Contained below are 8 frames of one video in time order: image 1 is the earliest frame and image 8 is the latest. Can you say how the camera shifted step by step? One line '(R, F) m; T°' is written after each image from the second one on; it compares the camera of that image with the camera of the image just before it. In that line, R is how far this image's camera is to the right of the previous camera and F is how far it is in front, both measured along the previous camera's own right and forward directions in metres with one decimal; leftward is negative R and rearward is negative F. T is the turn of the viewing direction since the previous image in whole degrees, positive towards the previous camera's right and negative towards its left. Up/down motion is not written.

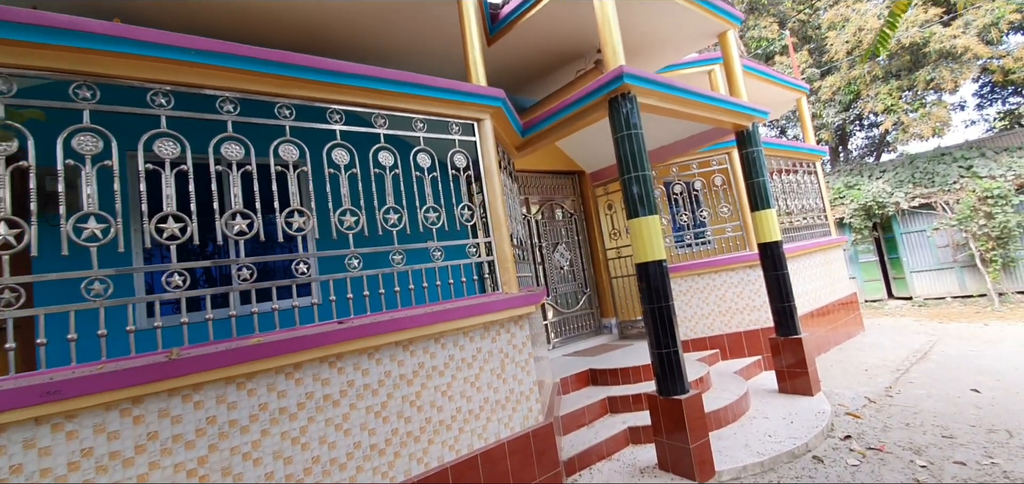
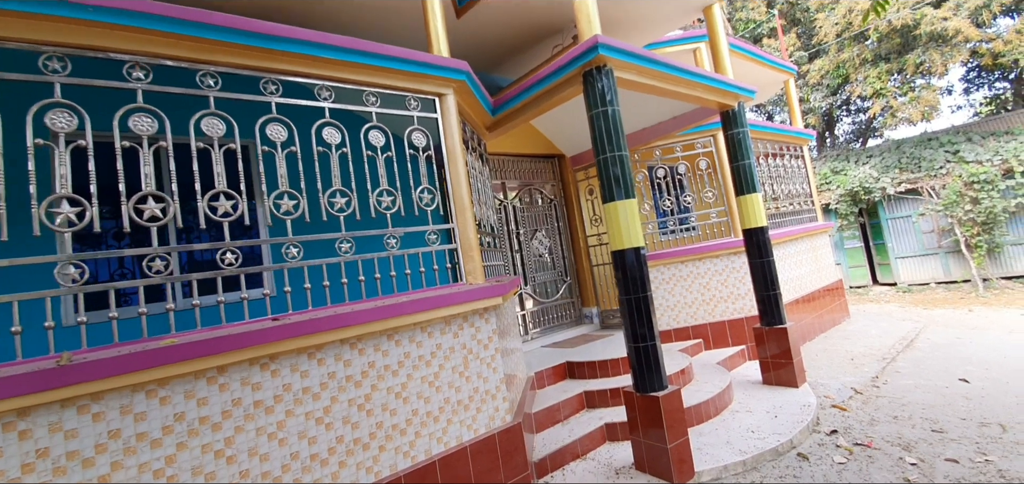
(+0.1, +0.3) m; +1°
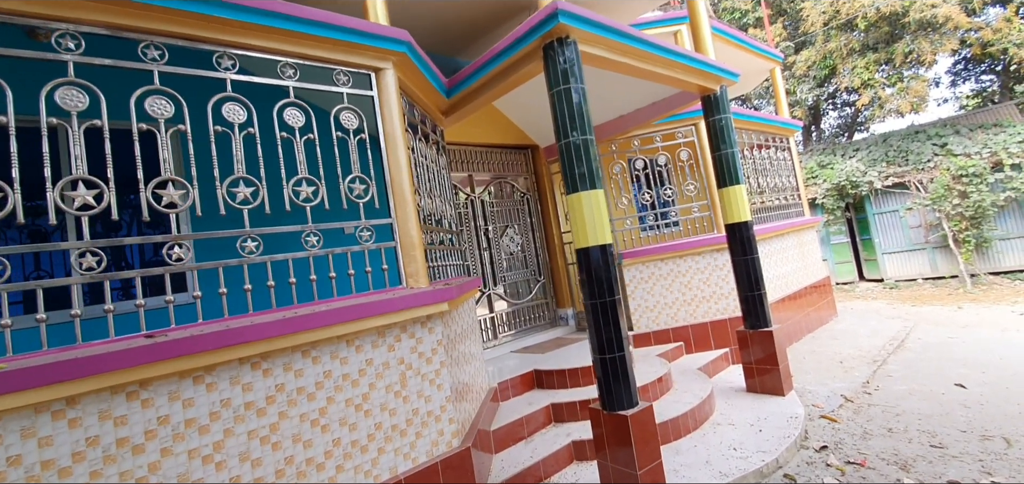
(+0.2, +0.4) m; +1°
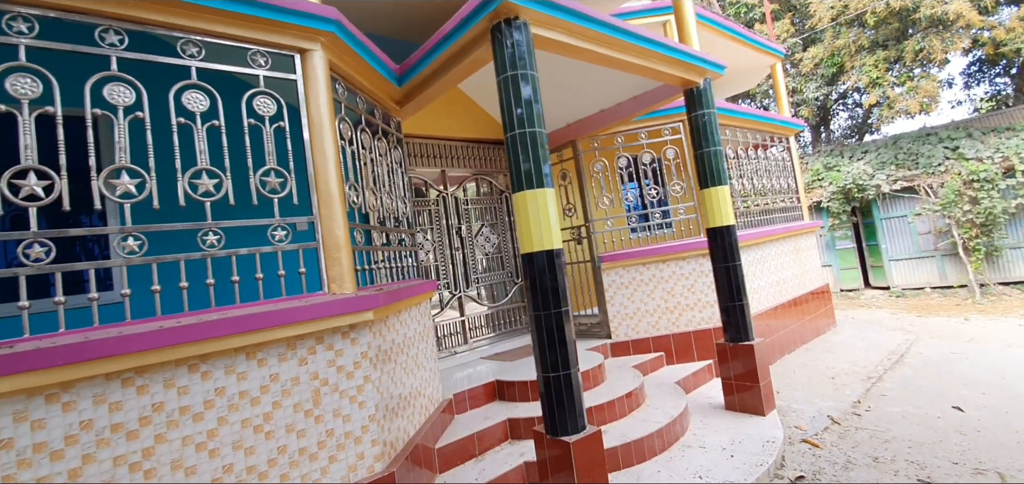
(+0.4, +0.3) m; -1°
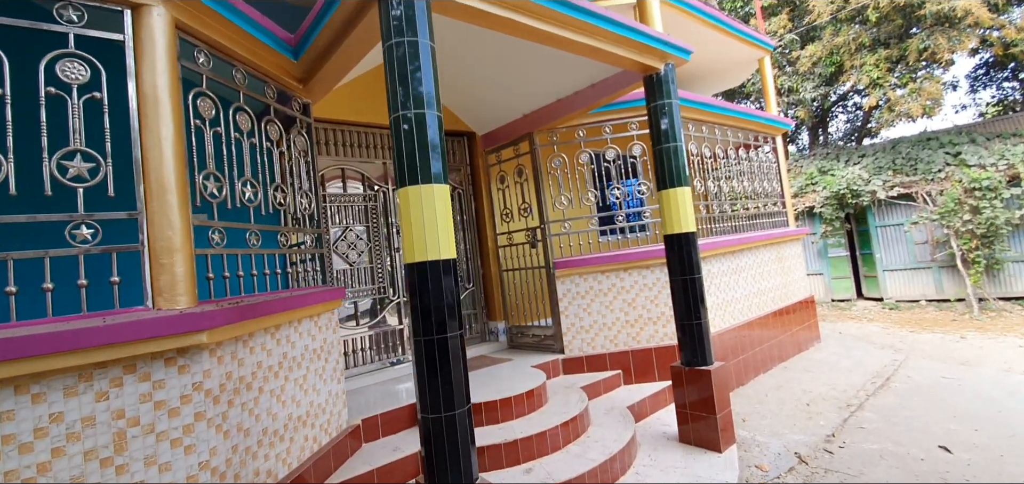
(+0.5, +0.5) m; 0°
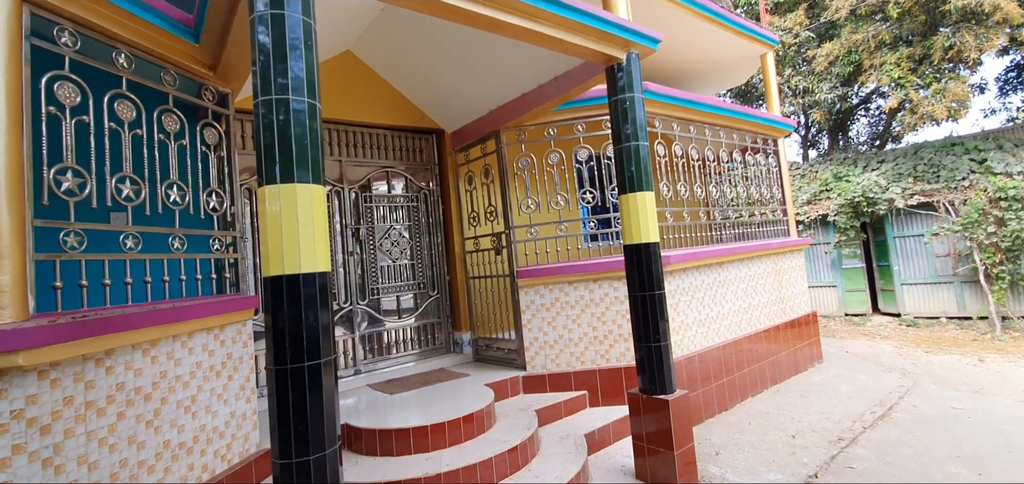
(+0.5, +0.3) m; -2°
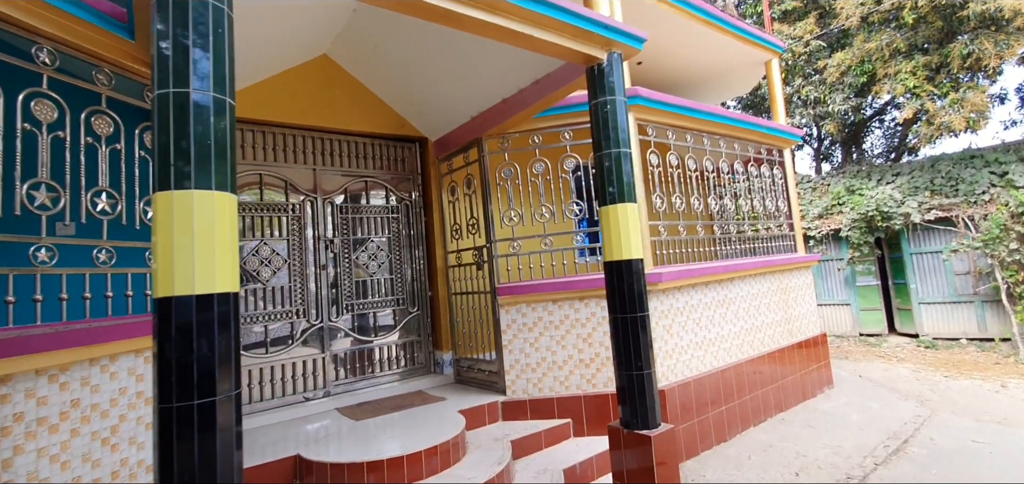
(+0.2, +0.3) m; -1°
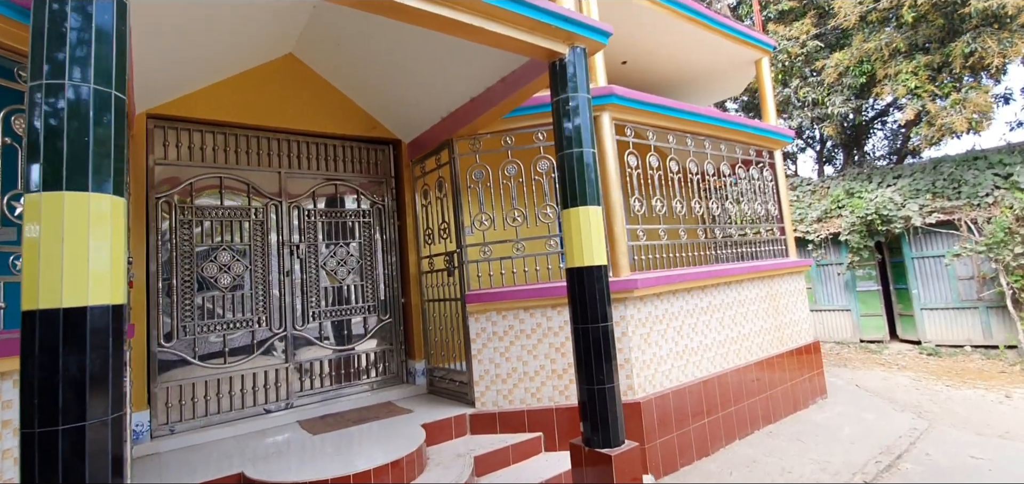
(+0.3, +0.1) m; -1°
